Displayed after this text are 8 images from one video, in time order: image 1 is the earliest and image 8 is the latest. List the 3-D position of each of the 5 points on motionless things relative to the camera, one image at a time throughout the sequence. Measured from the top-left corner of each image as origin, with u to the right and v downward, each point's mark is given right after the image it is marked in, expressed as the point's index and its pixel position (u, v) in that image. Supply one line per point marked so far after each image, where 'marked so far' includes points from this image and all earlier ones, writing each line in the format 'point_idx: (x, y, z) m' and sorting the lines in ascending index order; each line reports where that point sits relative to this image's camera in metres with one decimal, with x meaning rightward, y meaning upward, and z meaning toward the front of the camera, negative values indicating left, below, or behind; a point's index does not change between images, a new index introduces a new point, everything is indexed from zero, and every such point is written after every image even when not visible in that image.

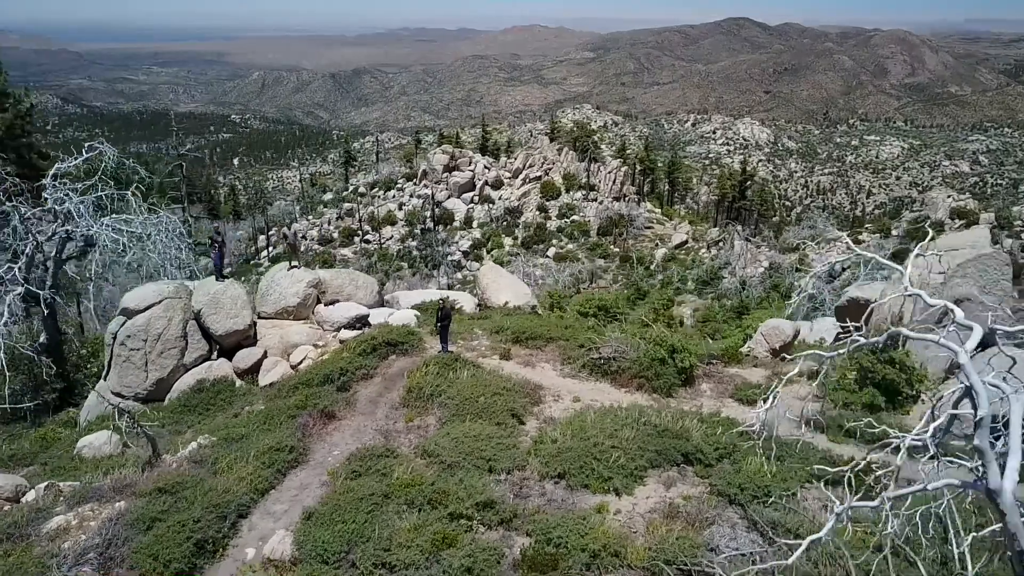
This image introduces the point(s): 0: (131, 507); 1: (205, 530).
0: (-3.9, -2.2, +8.4) m
1: (-2.9, -2.3, +7.7) m
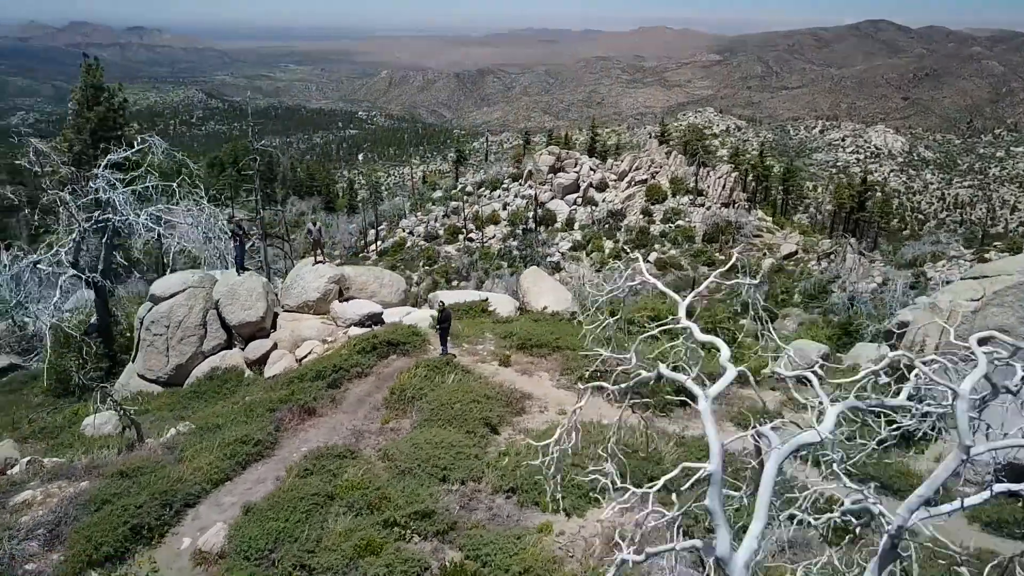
0: (-4.5, -2.1, +8.7) m
1: (-3.6, -2.2, +7.9) m
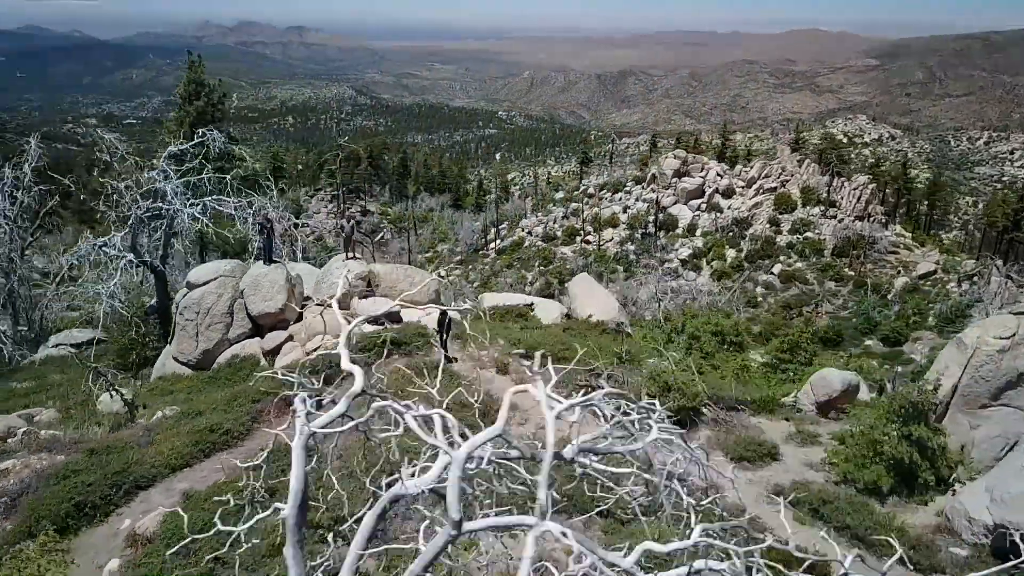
0: (-5.0, -1.9, +9.2) m
1: (-4.3, -2.1, +8.3) m
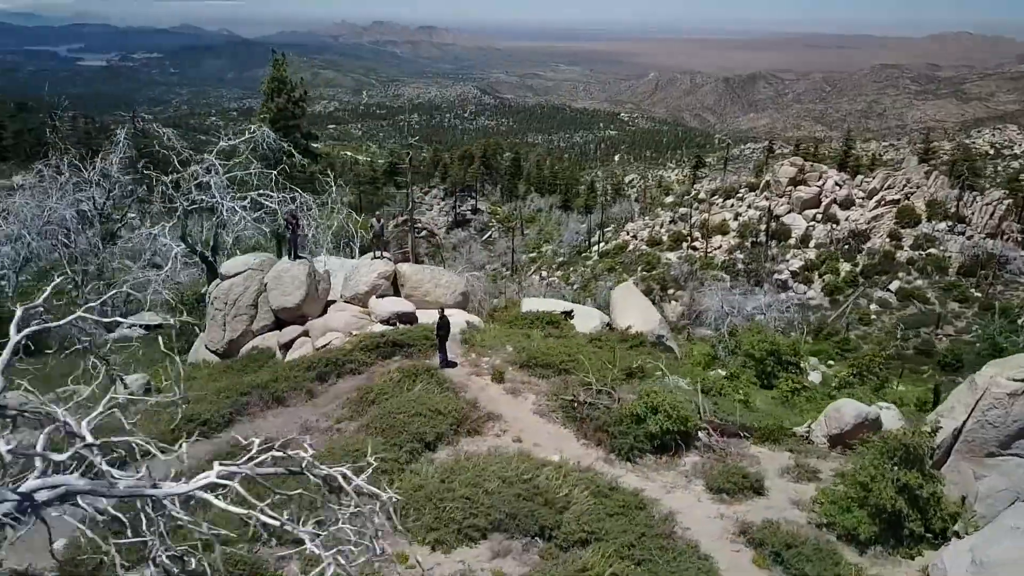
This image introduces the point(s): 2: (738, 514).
0: (-5.4, -1.8, +9.6) m
1: (-4.9, -2.0, +8.6) m
2: (+2.4, -2.4, +8.7) m
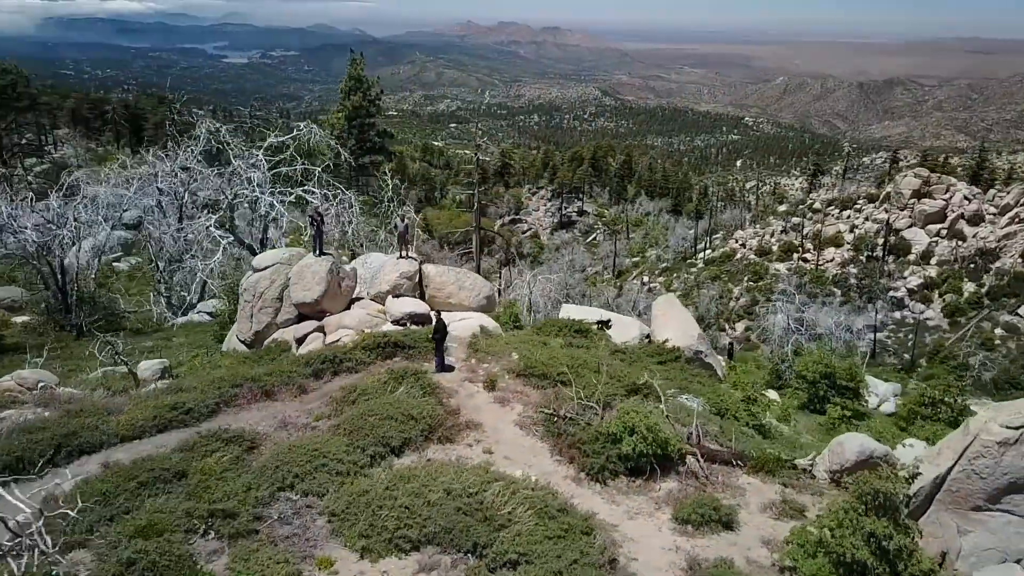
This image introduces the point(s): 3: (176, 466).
0: (-5.8, -1.6, +10.1) m
1: (-5.3, -1.8, +9.1) m
2: (+1.8, -2.6, +8.2) m
3: (-3.7, -1.9, +8.9) m
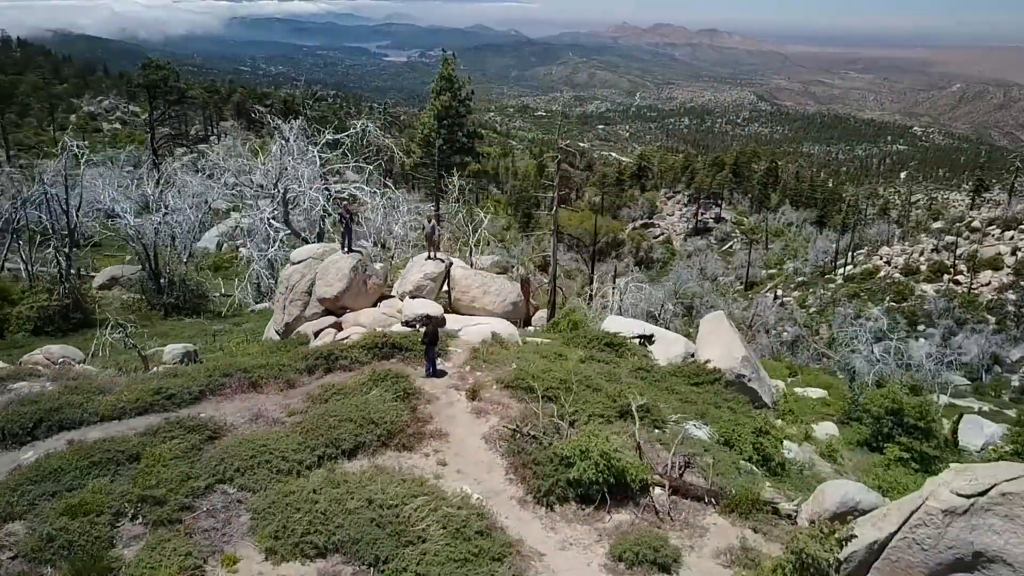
0: (-6.1, -1.4, +10.8) m
1: (-5.9, -1.6, +9.7) m
2: (+1.0, -2.8, +7.6) m
3: (-4.3, -1.8, +9.2) m
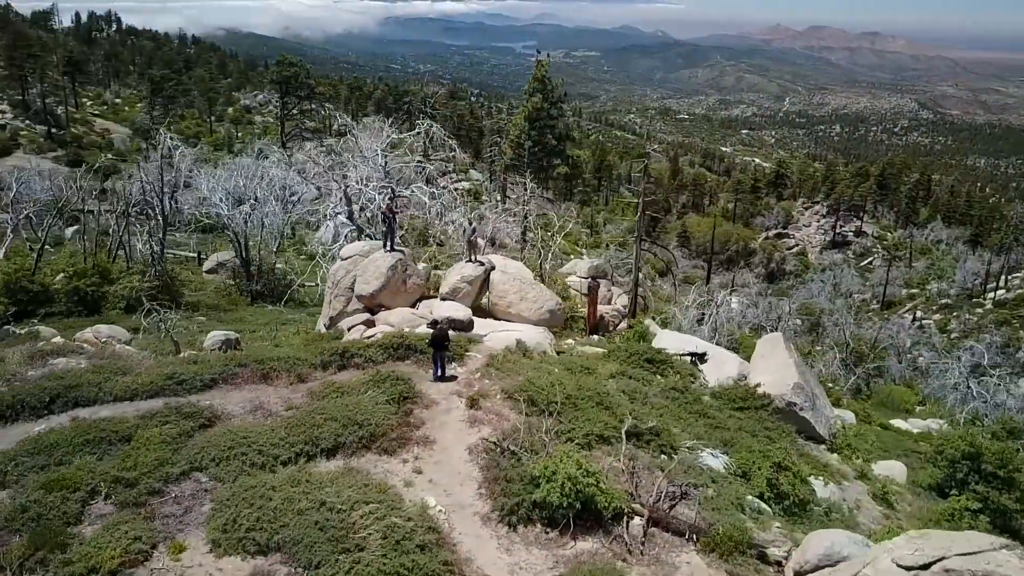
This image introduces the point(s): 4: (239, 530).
0: (-6.1, -1.1, +11.5) m
1: (-6.1, -1.4, +10.4) m
2: (+0.3, -2.9, +7.3) m
3: (-4.6, -1.7, +9.7) m
4: (-2.6, -2.4, +8.0) m
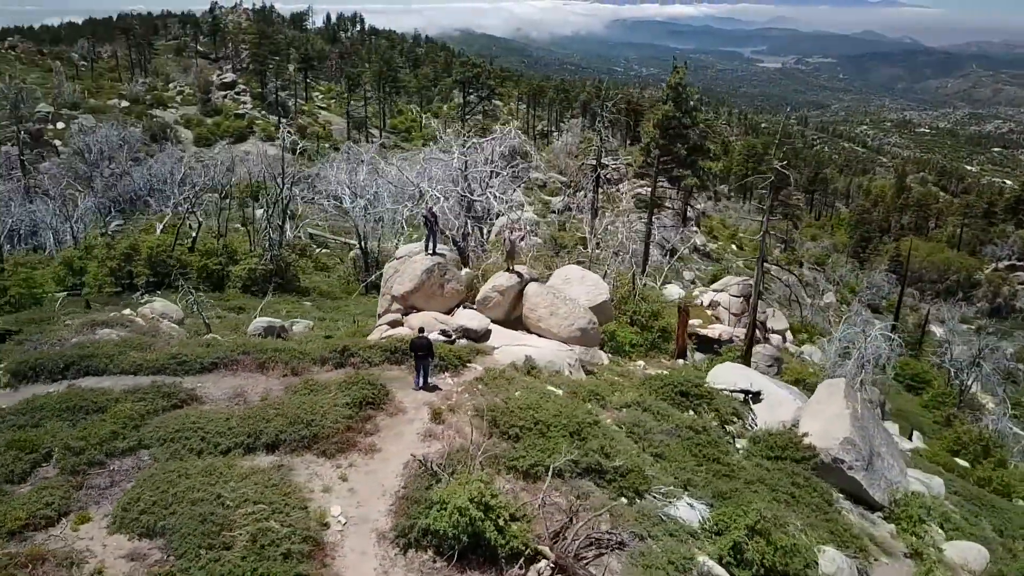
0: (-6.2, -0.8, +12.6) m
1: (-6.5, -1.0, +11.5) m
2: (-1.2, -3.1, +6.9) m
3: (-5.2, -1.5, +10.5) m
4: (-3.8, -2.3, +8.3) m
